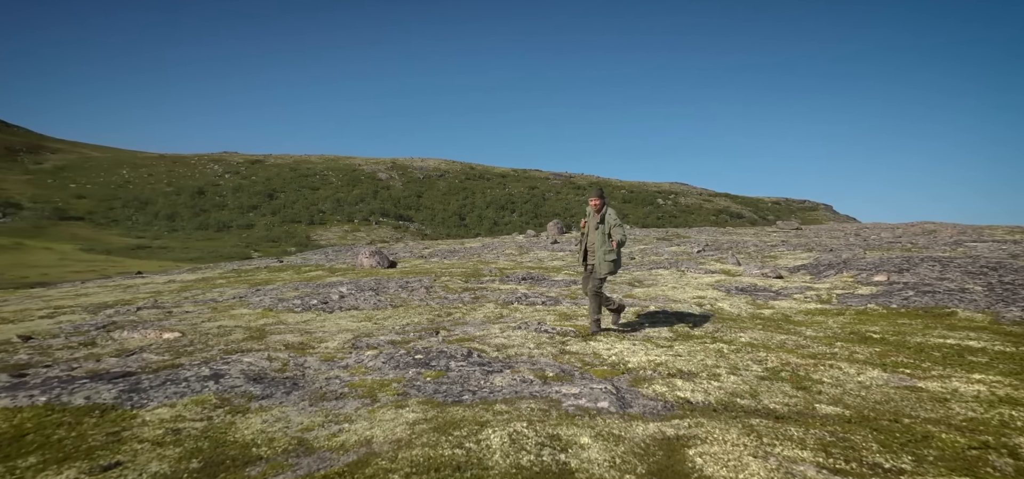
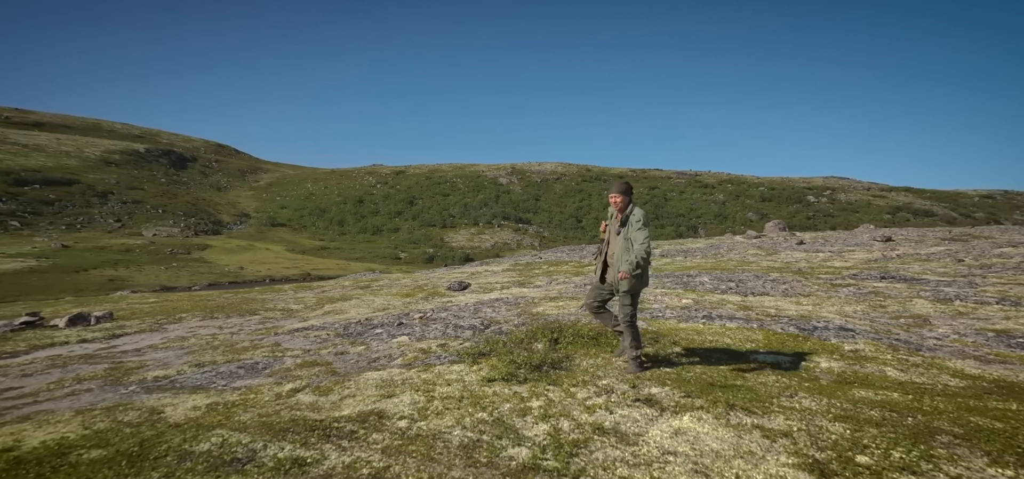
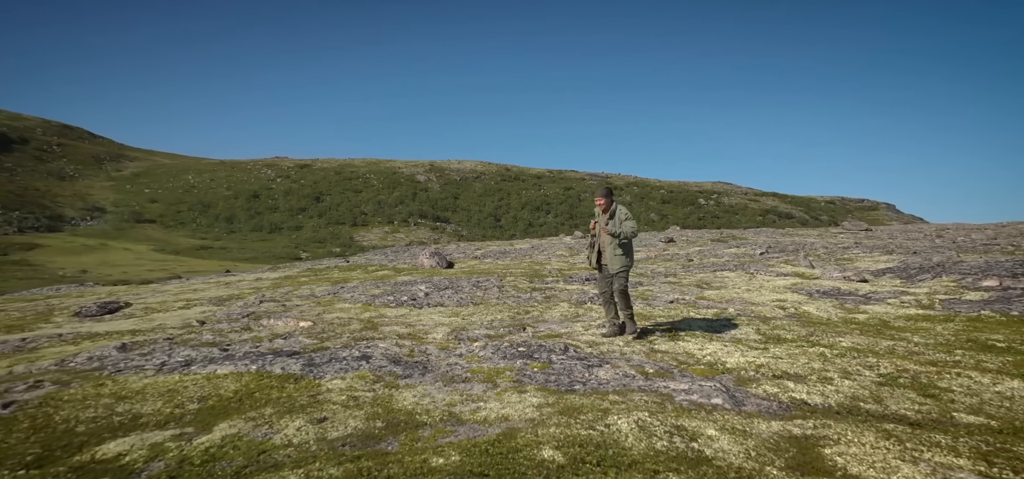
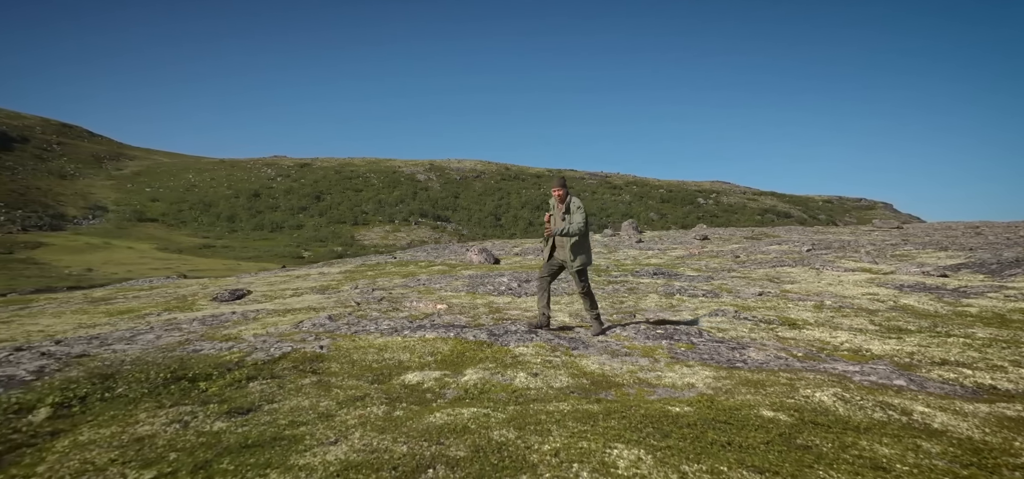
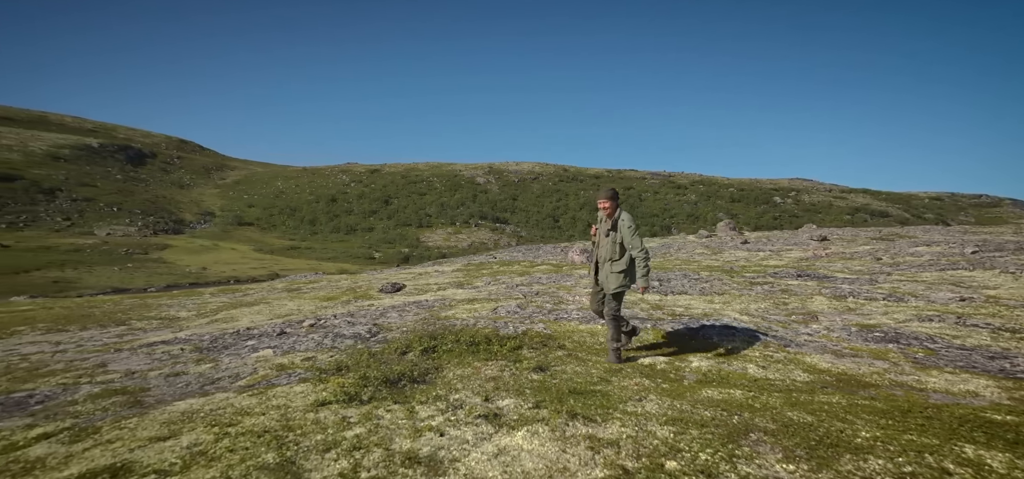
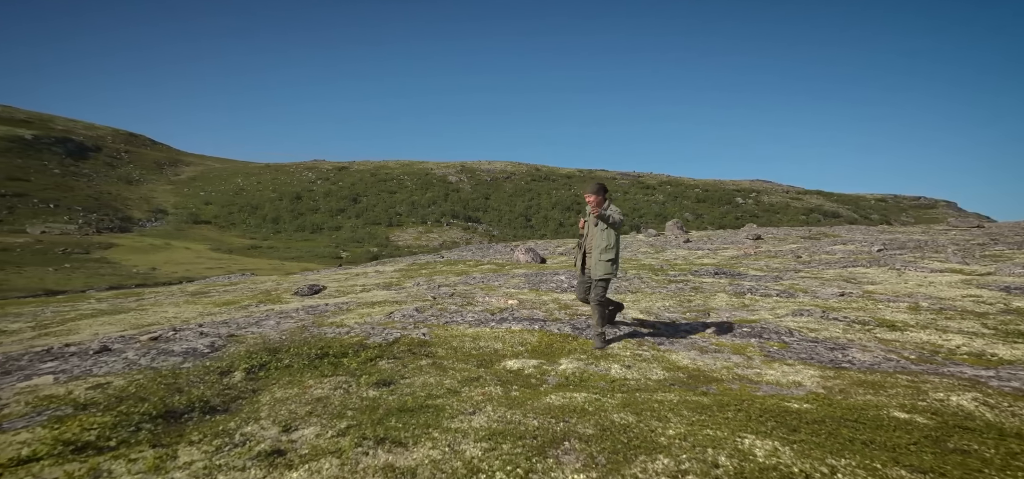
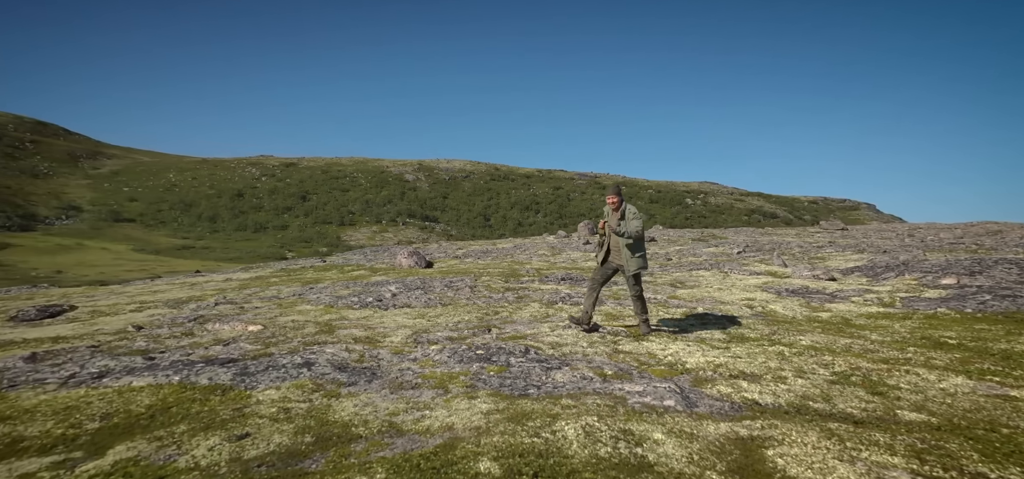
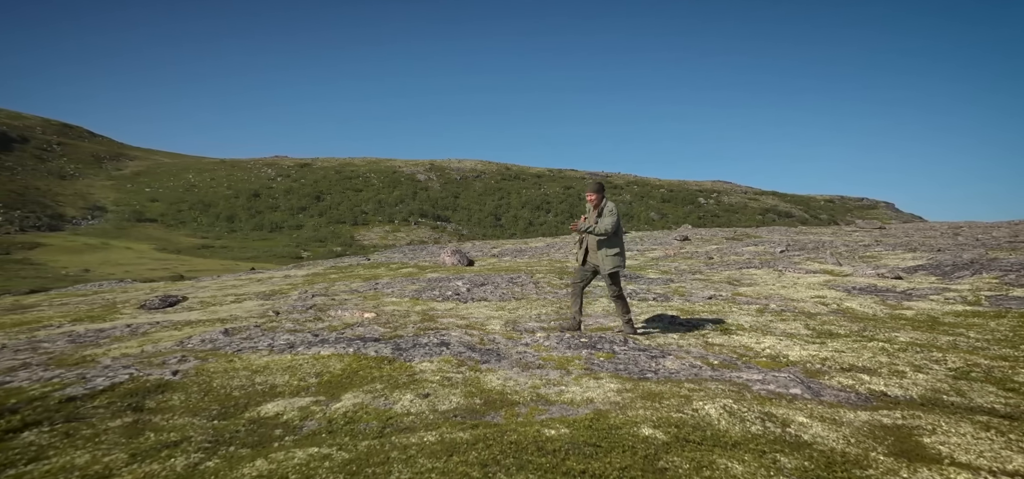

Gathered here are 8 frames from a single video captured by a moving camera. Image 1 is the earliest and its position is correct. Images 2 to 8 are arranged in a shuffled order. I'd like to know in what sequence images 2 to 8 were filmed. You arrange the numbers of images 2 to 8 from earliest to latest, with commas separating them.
7, 3, 8, 4, 6, 5, 2
